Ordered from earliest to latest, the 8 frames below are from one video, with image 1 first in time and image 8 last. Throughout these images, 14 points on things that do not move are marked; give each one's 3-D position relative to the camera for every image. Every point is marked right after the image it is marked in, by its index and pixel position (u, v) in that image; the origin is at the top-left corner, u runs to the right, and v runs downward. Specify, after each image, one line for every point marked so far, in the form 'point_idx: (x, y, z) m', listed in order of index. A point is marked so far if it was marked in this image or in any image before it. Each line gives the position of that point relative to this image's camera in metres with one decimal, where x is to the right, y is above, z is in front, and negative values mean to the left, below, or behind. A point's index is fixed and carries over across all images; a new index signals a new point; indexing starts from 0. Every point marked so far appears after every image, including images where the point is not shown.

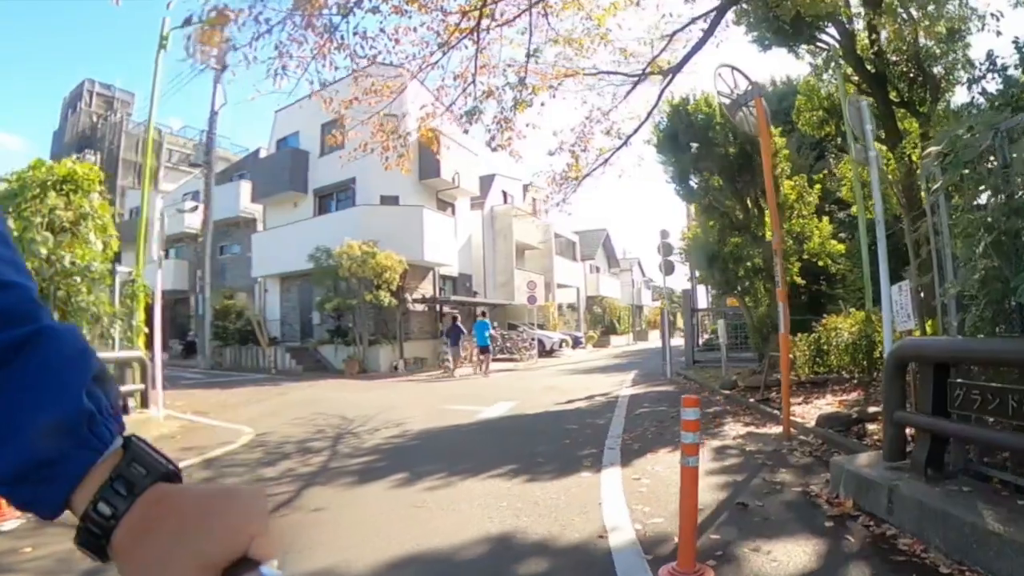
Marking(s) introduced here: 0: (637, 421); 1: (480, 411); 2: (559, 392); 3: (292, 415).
0: (+1.4, -1.6, +8.0) m
1: (-0.5, -1.8, +10.0) m
2: (+0.8, -1.9, +12.6) m
3: (-3.5, -1.8, +9.9) m
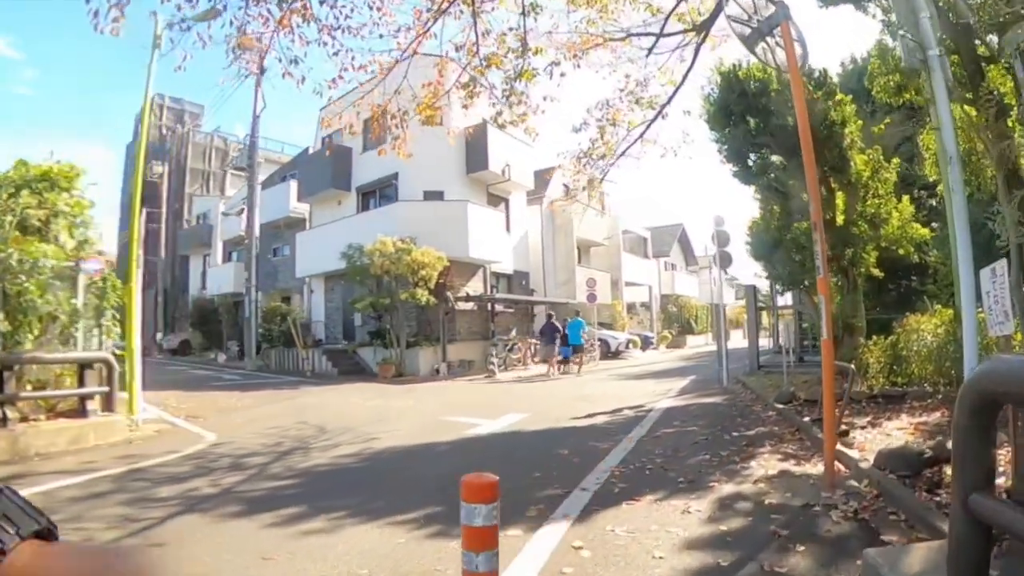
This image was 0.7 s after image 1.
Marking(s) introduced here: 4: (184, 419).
0: (+1.2, -1.6, +6.5) m
1: (-0.4, -1.8, +8.6) m
2: (+1.2, -1.9, +11.2) m
3: (-3.4, -1.8, +9.0) m
4: (-4.8, -1.8, +9.5) m
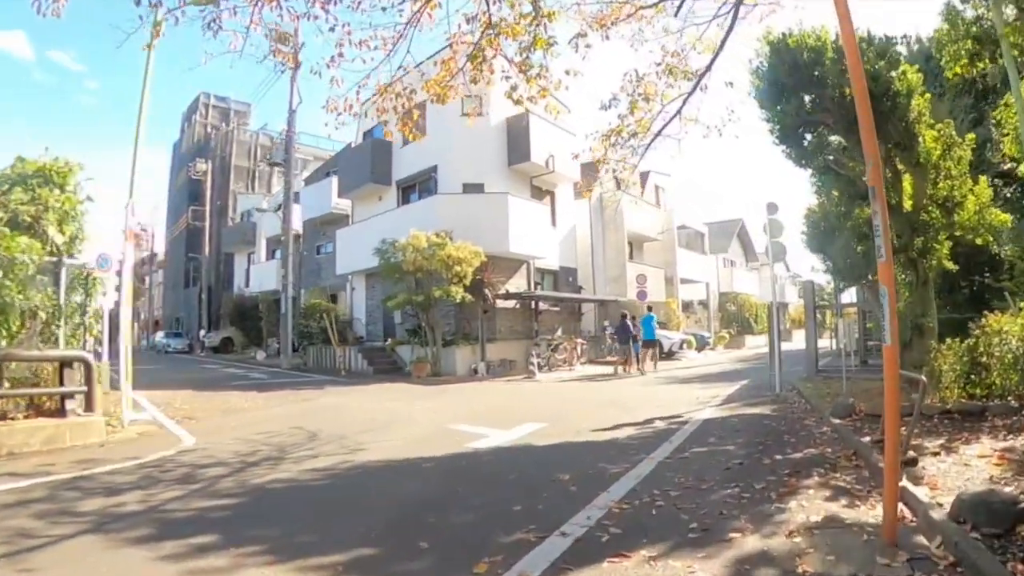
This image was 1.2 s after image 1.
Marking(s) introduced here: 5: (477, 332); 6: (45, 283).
0: (+1.1, -1.5, +5.4) m
1: (-0.3, -1.7, +7.7) m
2: (+1.6, -1.8, +10.1) m
3: (-3.2, -1.7, +8.3) m
4: (-4.6, -1.8, +8.9) m
5: (-0.9, -1.3, +18.6) m
6: (-5.4, +0.1, +7.5) m
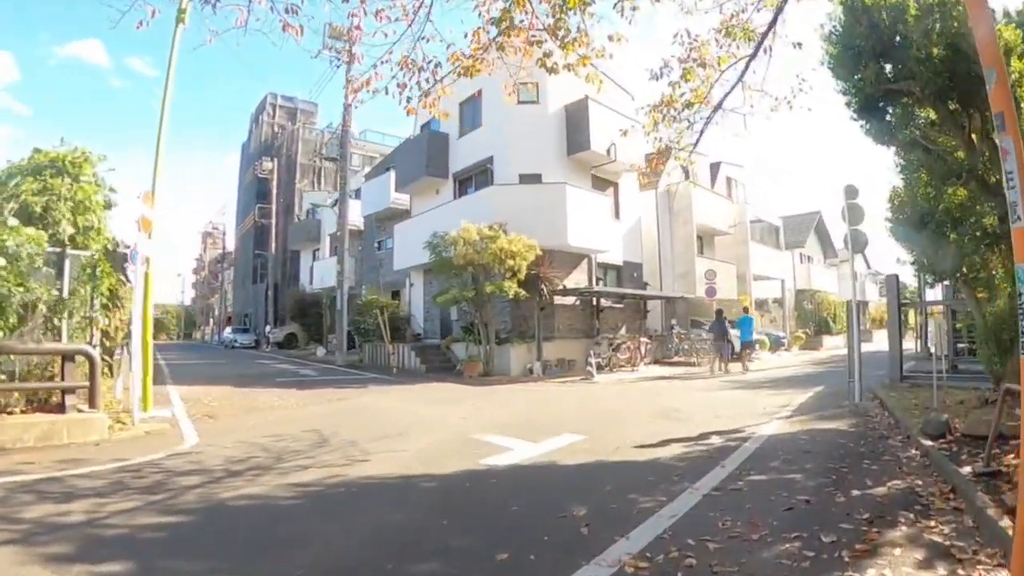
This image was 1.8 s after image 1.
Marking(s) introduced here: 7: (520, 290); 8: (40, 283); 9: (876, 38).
0: (+1.2, -1.5, +4.4) m
1: (0.0, -1.7, +6.8) m
2: (+2.1, -1.7, +9.0) m
3: (-2.8, -1.7, +7.7) m
4: (-4.1, -1.7, +8.5) m
5: (+0.6, -1.1, +17.7) m
6: (-5.1, +0.2, +7.1) m
7: (+0.2, 0.0, +15.9) m
8: (-5.2, +0.1, +7.0) m
9: (+4.1, +2.9, +7.7) m
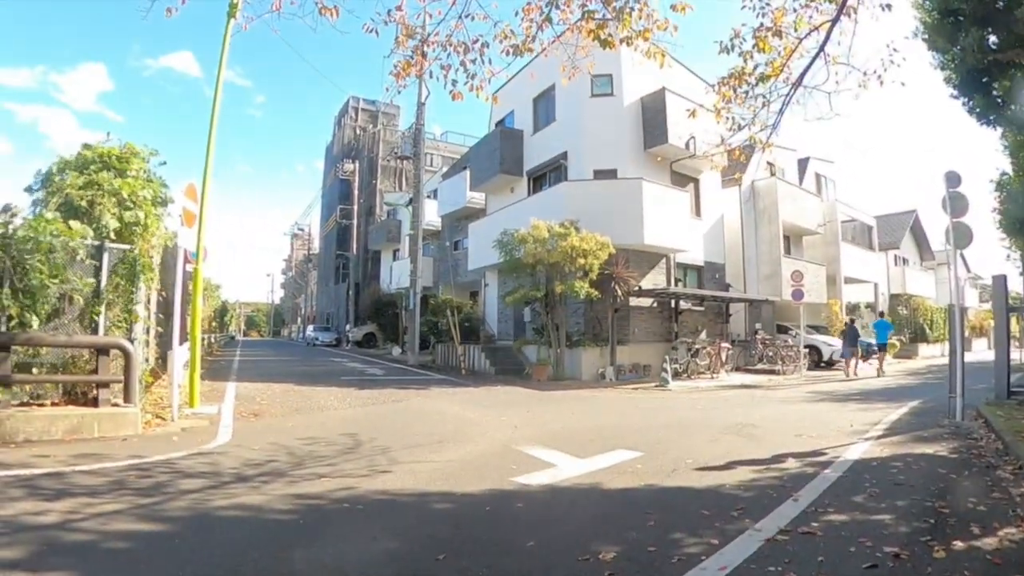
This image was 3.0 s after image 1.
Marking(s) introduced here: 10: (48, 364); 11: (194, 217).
0: (+1.2, -1.4, +3.5) m
1: (+0.4, -1.6, +6.1) m
2: (+2.8, -1.7, +8.0) m
3: (-2.3, -1.6, +7.4) m
4: (-3.5, -1.6, +8.3) m
5: (+2.4, -1.2, +16.8) m
6: (-4.6, +0.2, +7.1) m
7: (+1.8, 0.0, +15.1) m
8: (-4.7, +0.1, +7.0) m
9: (+4.6, +2.9, +6.5) m
10: (-4.8, -0.8, +6.8) m
11: (-4.0, +0.9, +8.3) m
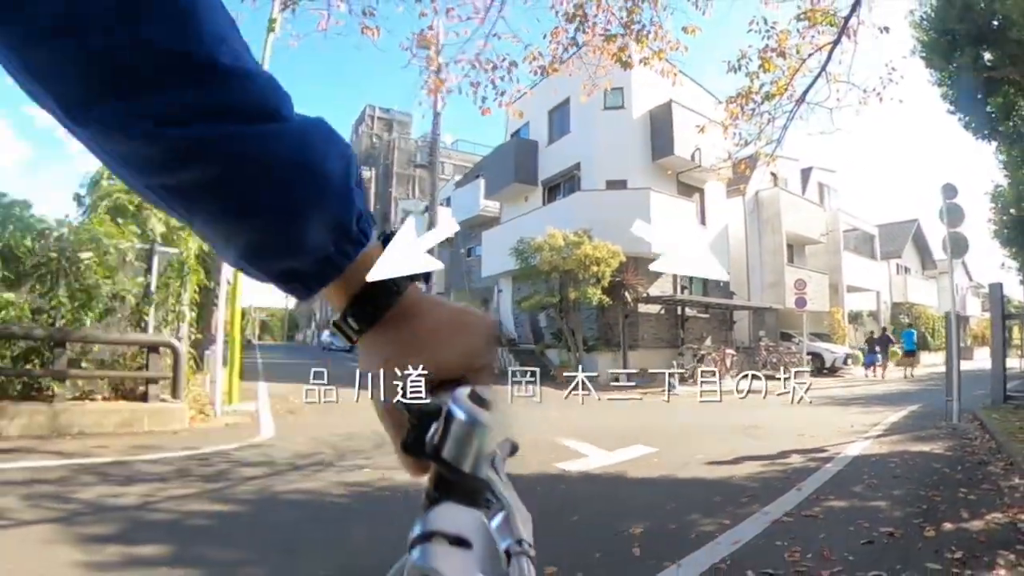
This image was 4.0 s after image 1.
0: (+1.5, -1.5, +4.1) m
1: (+0.7, -1.7, +6.6) m
2: (+3.1, -1.9, +8.5) m
3: (-2.0, -1.7, +7.9) m
4: (-3.2, -1.7, +8.8) m
5: (+2.7, -1.3, +17.3) m
6: (-4.3, +0.2, +7.7) m
7: (+2.2, -0.2, +15.6) m
8: (-4.4, +0.1, +7.6) m
9: (+4.9, +2.8, +7.0) m
10: (-4.5, -0.8, +7.3) m
11: (-3.7, +0.8, +8.9) m
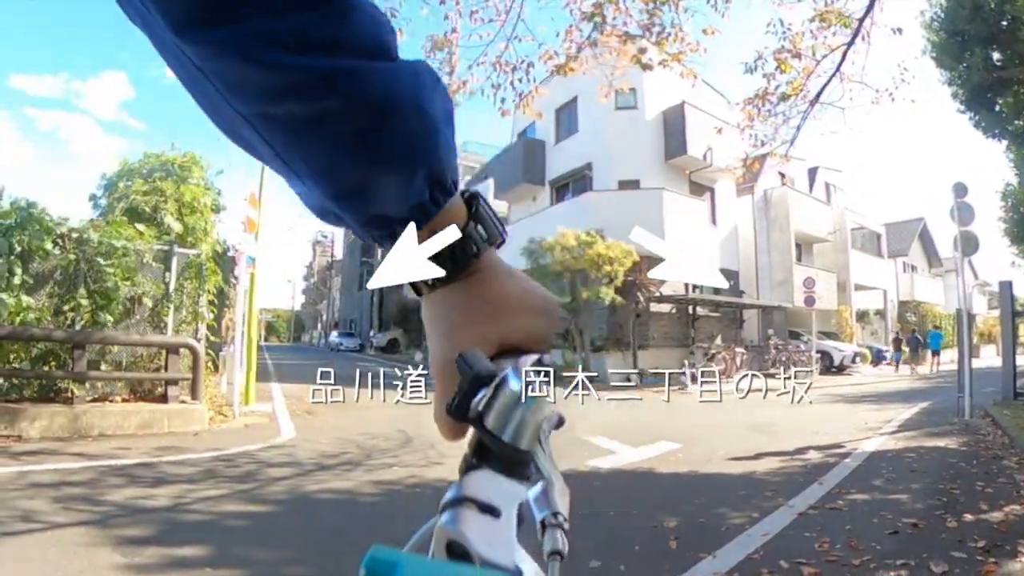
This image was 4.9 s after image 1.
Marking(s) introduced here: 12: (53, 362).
0: (+1.7, -1.5, +4.2) m
1: (+0.9, -1.7, +6.7) m
2: (+3.3, -1.8, +8.6) m
3: (-1.8, -1.7, +8.0) m
4: (-3.0, -1.7, +8.9) m
5: (+3.0, -1.3, +17.4) m
6: (-4.2, +0.1, +7.8) m
7: (+2.4, -0.2, +15.7) m
8: (-4.2, +0.1, +7.7) m
9: (+5.1, +2.8, +7.1) m
10: (-4.3, -0.9, +7.4) m
11: (-3.5, +0.8, +9.0) m
12: (-4.9, -0.8, +7.1) m
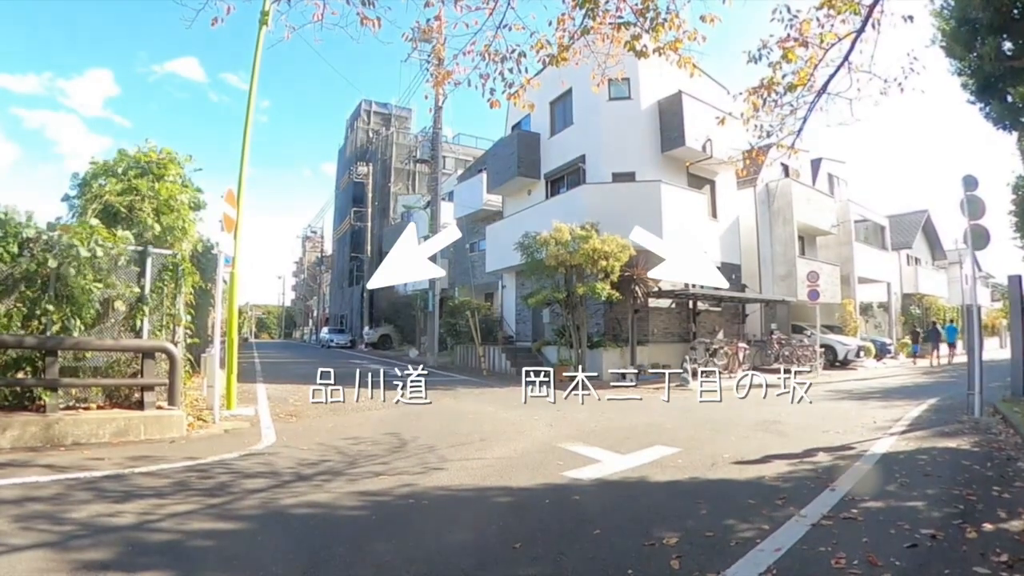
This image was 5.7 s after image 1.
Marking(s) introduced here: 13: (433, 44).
0: (+1.7, -1.5, +3.8) m
1: (+0.9, -1.7, +6.4) m
2: (+3.2, -1.8, +8.2) m
3: (-1.8, -1.7, +7.7) m
4: (-3.0, -1.7, +8.6) m
5: (+2.9, -1.2, +17.1) m
6: (-4.2, +0.2, +7.4) m
7: (+2.3, -0.1, +15.3) m
8: (-4.3, +0.1, +7.3) m
9: (+5.0, +2.9, +6.8) m
10: (-4.4, -0.8, +7.1) m
11: (-3.6, +0.9, +8.6) m
12: (-5.0, -0.8, +6.7) m
13: (-0.7, +2.3, +6.2) m
